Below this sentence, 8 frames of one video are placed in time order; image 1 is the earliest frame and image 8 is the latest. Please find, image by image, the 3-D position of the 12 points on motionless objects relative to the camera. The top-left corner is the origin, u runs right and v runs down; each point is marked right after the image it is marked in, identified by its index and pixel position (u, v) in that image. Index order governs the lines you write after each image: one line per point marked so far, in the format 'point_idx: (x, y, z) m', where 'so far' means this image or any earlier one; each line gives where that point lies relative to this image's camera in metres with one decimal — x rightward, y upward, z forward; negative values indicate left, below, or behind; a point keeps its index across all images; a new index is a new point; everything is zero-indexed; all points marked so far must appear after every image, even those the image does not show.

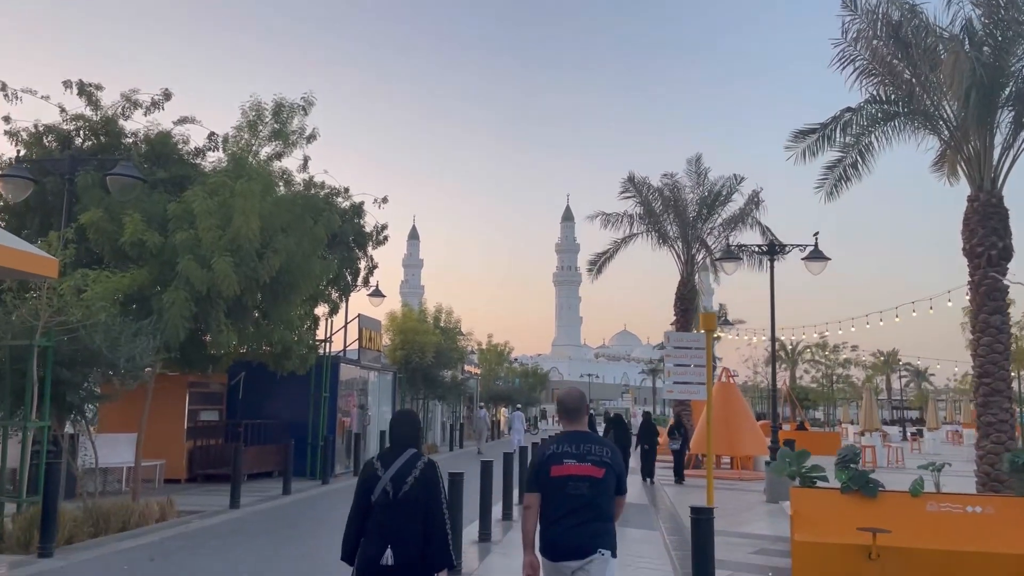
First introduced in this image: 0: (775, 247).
0: (+5.6, +0.9, +18.0) m
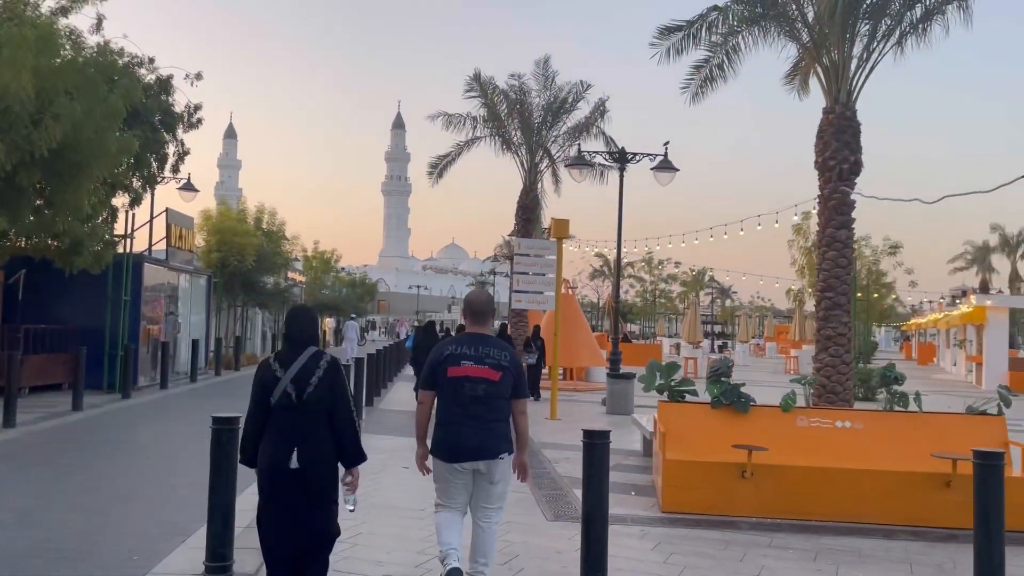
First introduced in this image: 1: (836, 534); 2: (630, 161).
0: (+2.3, +2.8, +17.4) m
1: (+2.6, -2.0, +6.8) m
2: (+2.4, +2.6, +17.4) m
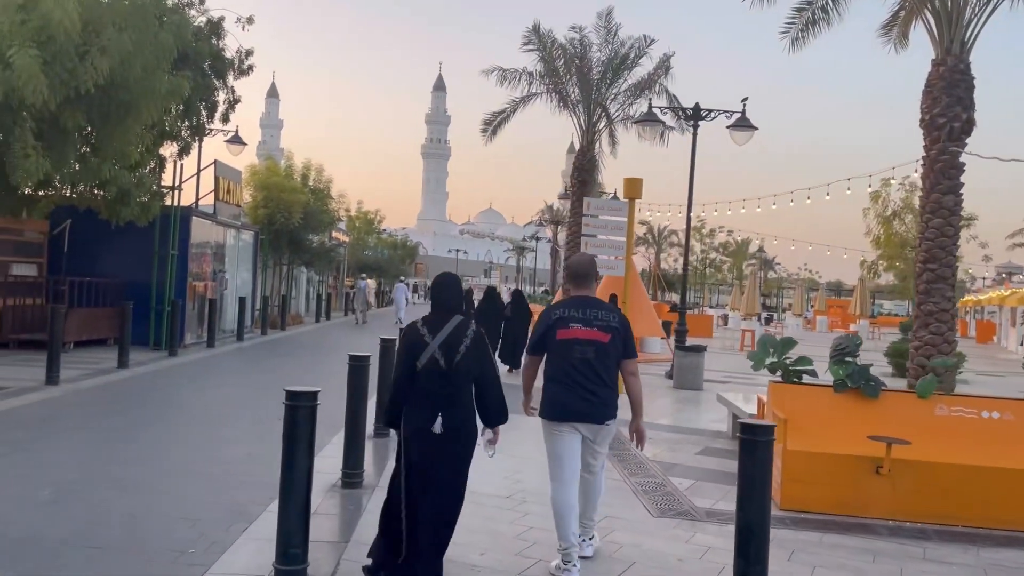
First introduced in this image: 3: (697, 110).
0: (+3.6, +3.4, +16.2) m
1: (+3.3, -1.8, +5.8) m
2: (+3.7, +3.3, +16.3) m
3: (+3.5, +3.4, +16.2) m
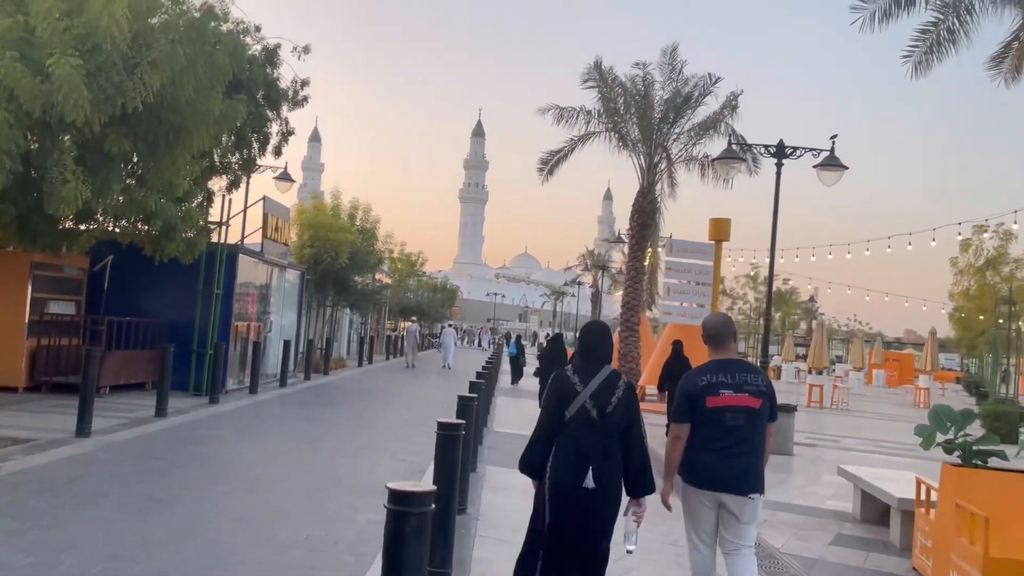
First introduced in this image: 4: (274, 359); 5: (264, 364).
0: (+4.8, +2.5, +15.0) m
1: (+4.0, -2.1, +4.4) m
2: (+4.9, +2.3, +15.0) m
3: (+4.8, +2.5, +15.0) m
4: (-5.6, -1.7, +19.8) m
5: (-5.6, -1.7, +19.1) m
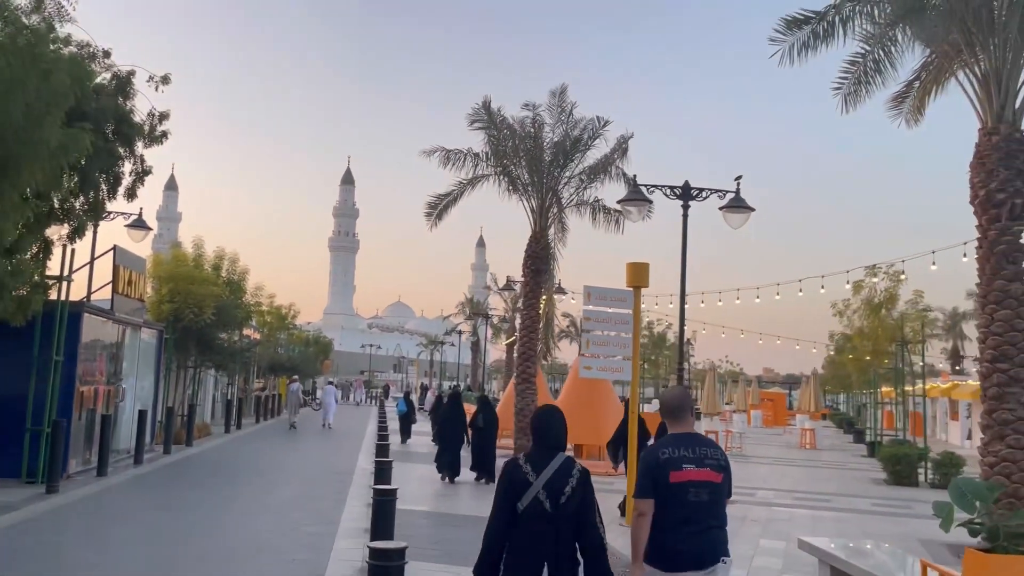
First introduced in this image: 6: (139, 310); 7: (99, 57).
0: (+3.0, +1.7, +14.4) m
1: (+4.0, -2.3, +3.5) m
2: (+3.1, +1.5, +14.4) m
3: (+3.0, +1.7, +14.3) m
4: (-7.9, -2.9, +17.3) m
5: (-7.8, -2.9, +16.6) m
6: (-7.9, -0.5, +17.9) m
7: (-6.2, +3.5, +12.7) m
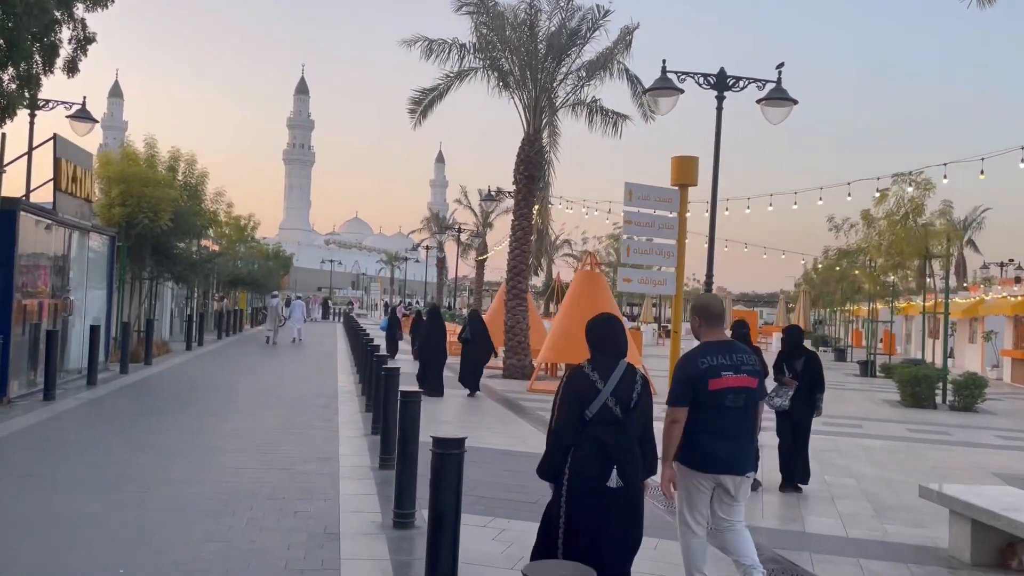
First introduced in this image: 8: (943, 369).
0: (+3.2, +3.1, +12.6) m
1: (+4.6, -1.9, +2.2) m
2: (+3.3, +3.0, +12.6) m
3: (+3.1, +3.1, +12.5) m
4: (-7.9, -1.1, +15.4) m
5: (-7.8, -1.2, +14.7) m
6: (-7.9, +1.4, +15.7) m
7: (-5.9, +4.8, +10.3) m
8: (+8.8, -1.6, +17.2) m
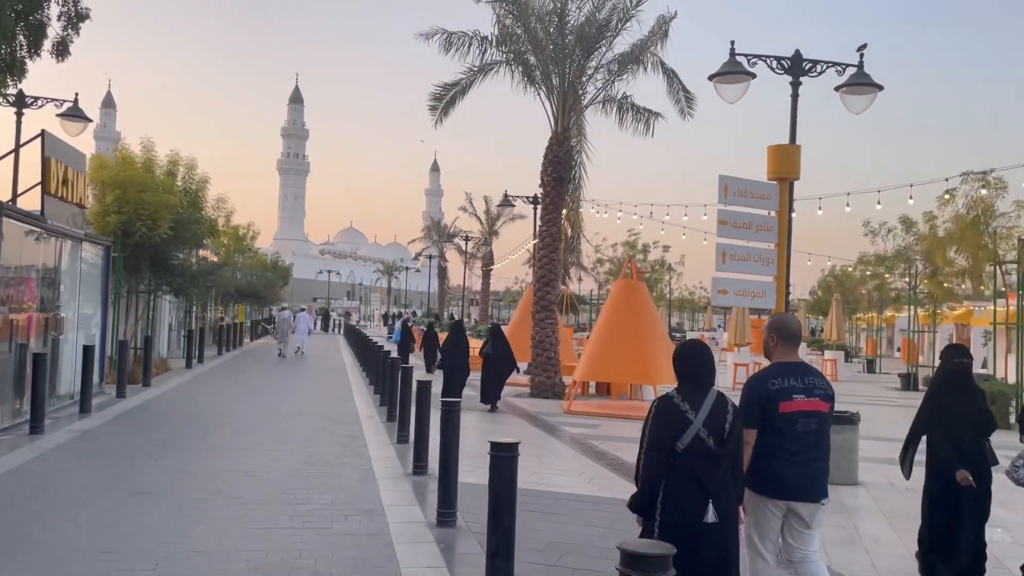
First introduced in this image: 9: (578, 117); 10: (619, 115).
0: (+3.8, +3.0, +11.2) m
1: (+5.4, -1.9, +0.7) m
2: (+3.9, +2.8, +11.2) m
3: (+3.8, +3.0, +11.1) m
4: (-7.3, -1.4, +13.9) m
5: (-7.1, -1.4, +13.1) m
6: (-7.3, +1.1, +14.2) m
7: (-5.3, +4.6, +8.8) m
8: (+9.4, -1.8, +15.8) m
9: (+1.5, +3.8, +18.9) m
10: (+2.5, +4.0, +19.4) m
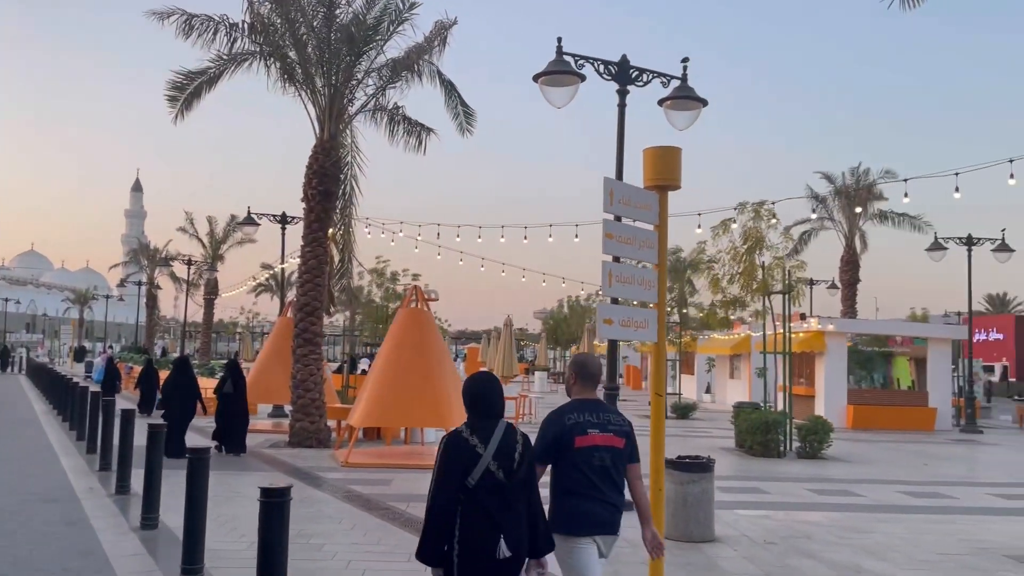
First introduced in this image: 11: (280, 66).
0: (+1.4, +2.6, +10.2) m
1: (+6.3, -1.9, +0.6) m
2: (+1.5, +2.5, +10.2) m
3: (+1.4, +2.6, +10.1) m
4: (-10.0, -1.7, +9.0) m
5: (-9.6, -1.7, +8.3) m
6: (-10.1, +0.8, +9.4) m
7: (-6.5, +4.4, +5.0) m
8: (+5.2, -2.4, +16.2) m
9: (-3.3, +3.2, +16.7) m
10: (-2.6, +3.4, +17.6) m
11: (-4.5, +4.3, +16.3) m
